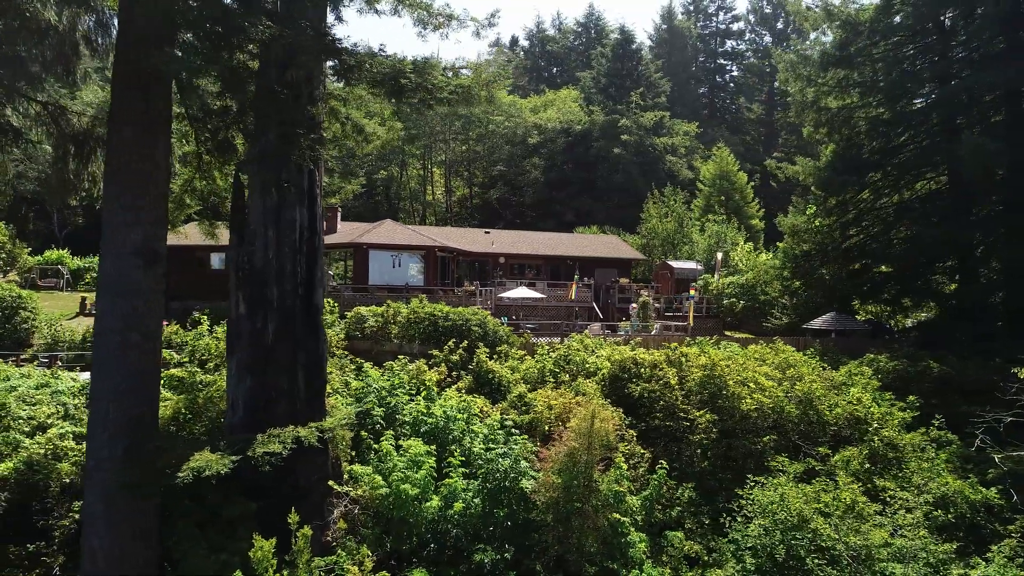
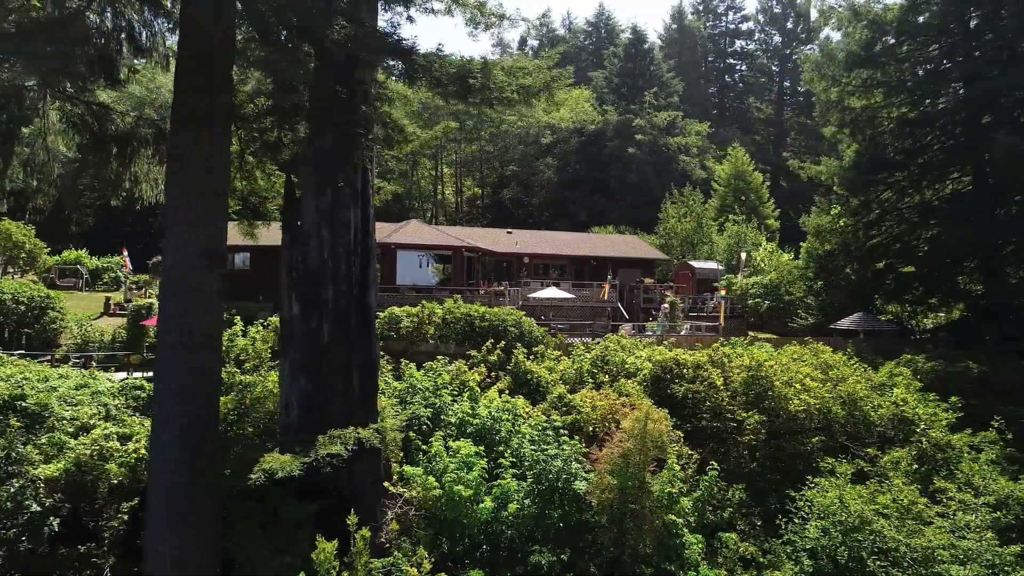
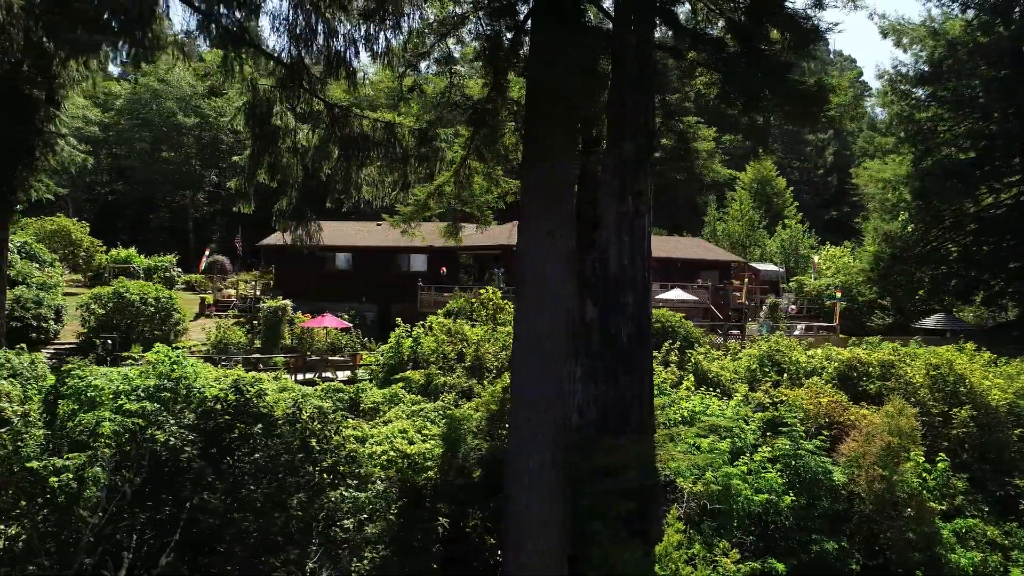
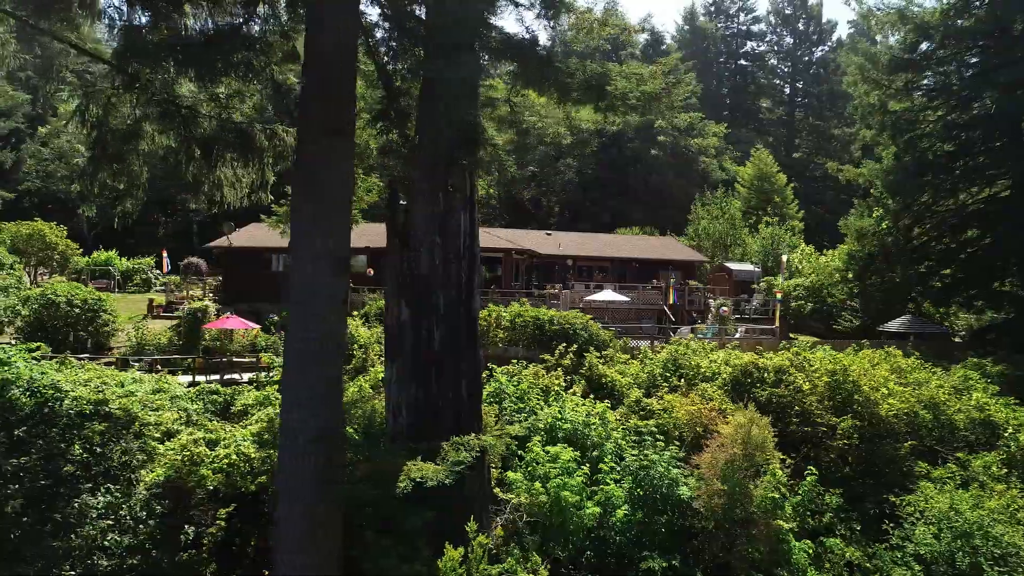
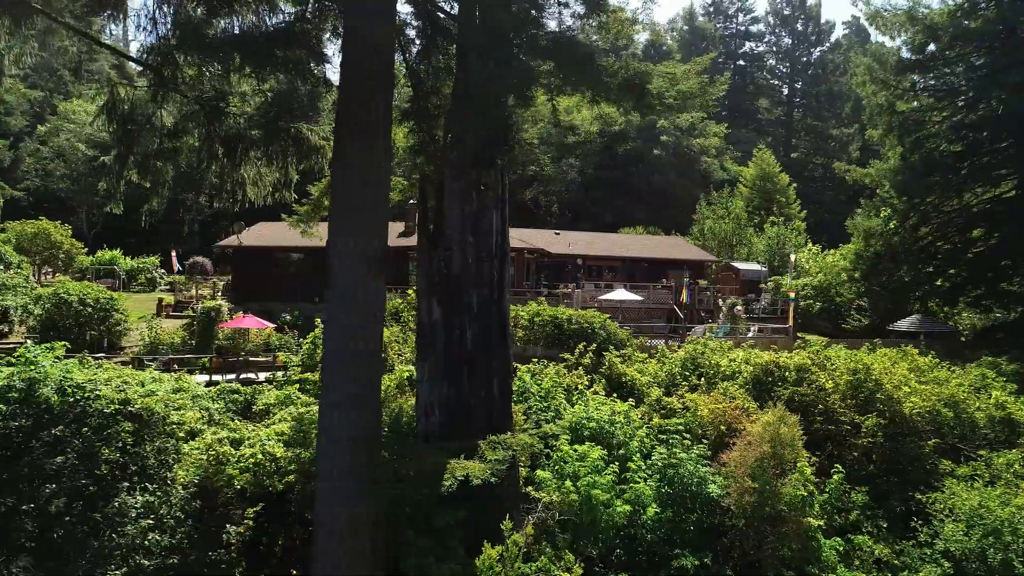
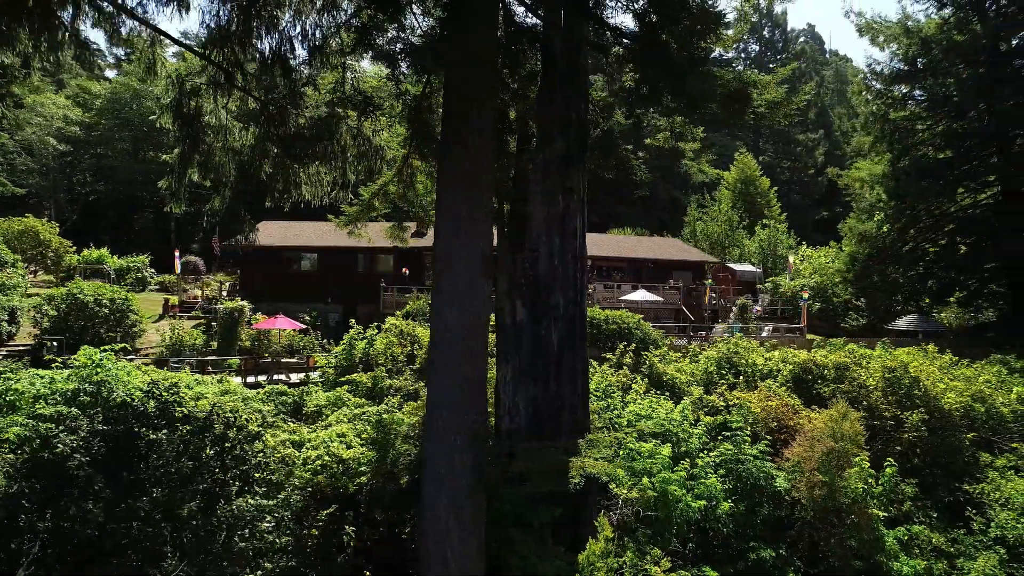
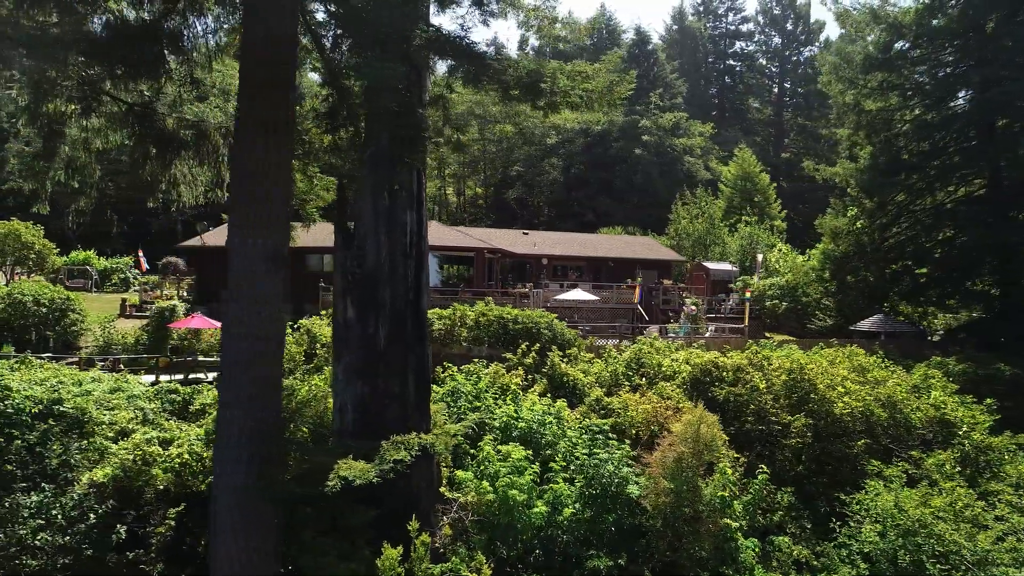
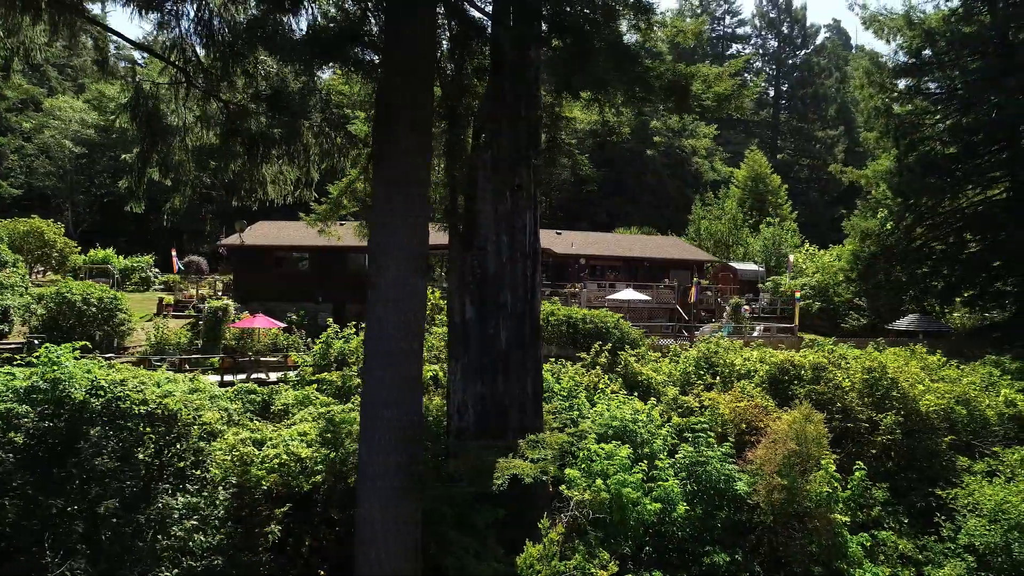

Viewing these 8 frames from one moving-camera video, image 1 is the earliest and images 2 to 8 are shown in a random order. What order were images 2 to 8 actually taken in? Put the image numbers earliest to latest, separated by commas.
2, 7, 4, 5, 8, 6, 3
